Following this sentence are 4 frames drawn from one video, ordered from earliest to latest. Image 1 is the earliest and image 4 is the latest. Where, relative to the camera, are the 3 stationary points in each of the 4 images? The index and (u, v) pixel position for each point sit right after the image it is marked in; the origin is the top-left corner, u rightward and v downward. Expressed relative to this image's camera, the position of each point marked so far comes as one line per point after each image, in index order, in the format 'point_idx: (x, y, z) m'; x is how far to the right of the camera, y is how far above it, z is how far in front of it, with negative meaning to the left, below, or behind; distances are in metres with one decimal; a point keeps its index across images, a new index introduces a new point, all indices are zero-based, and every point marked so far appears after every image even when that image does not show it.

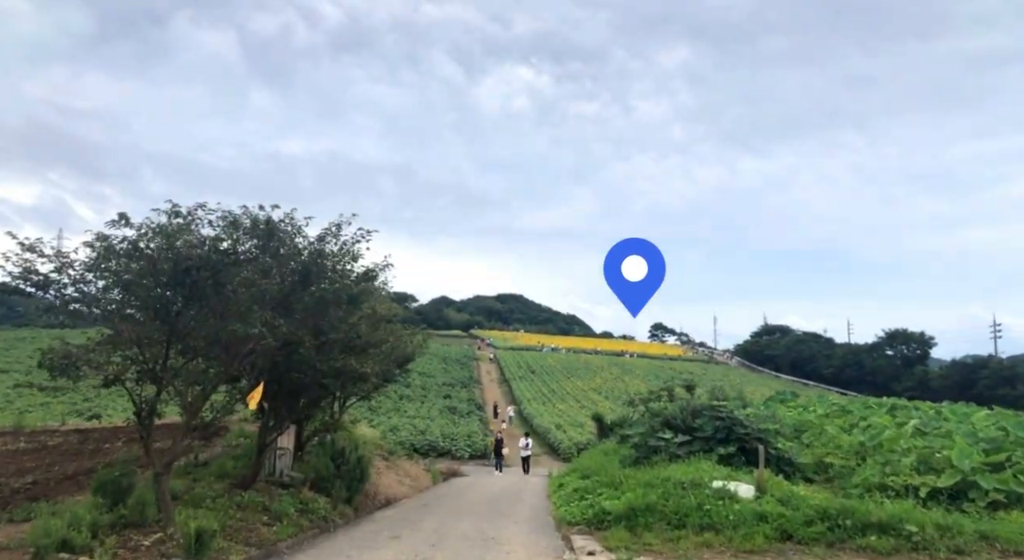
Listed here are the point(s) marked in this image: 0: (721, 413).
0: (+4.0, -2.6, +12.2) m
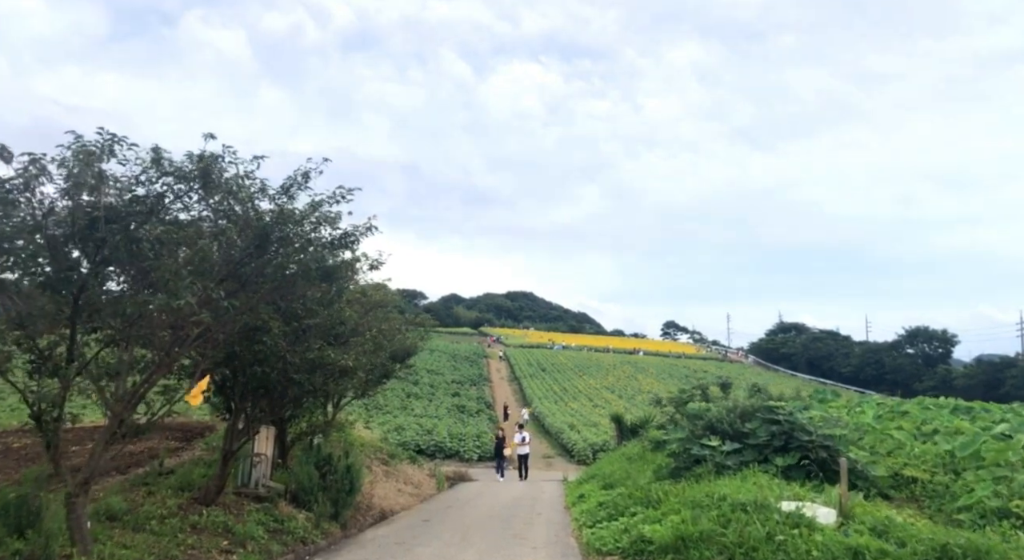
0: (+4.3, -2.2, +10.2) m
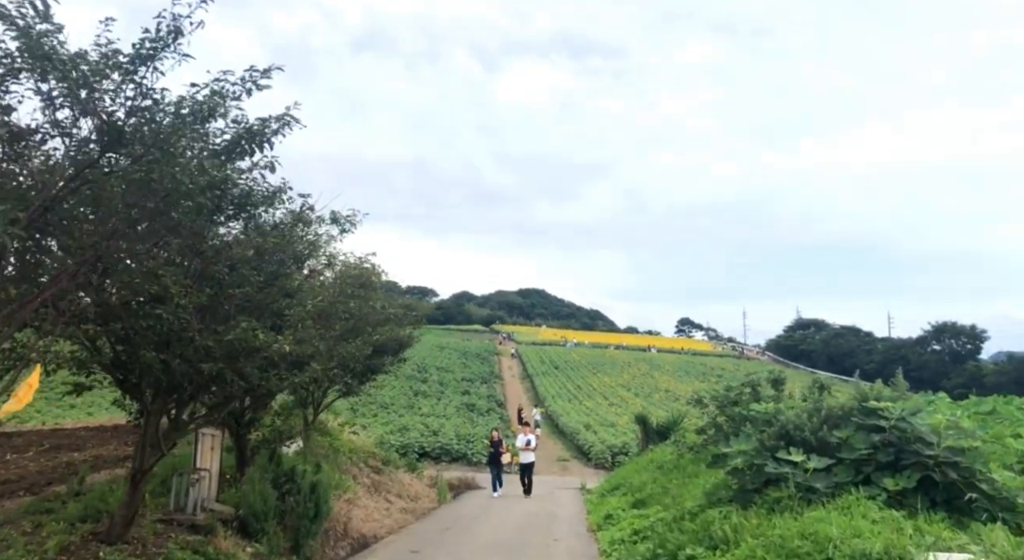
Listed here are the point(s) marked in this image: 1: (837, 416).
0: (+4.4, -1.7, +7.6) m
1: (+4.1, -1.7, +8.1) m
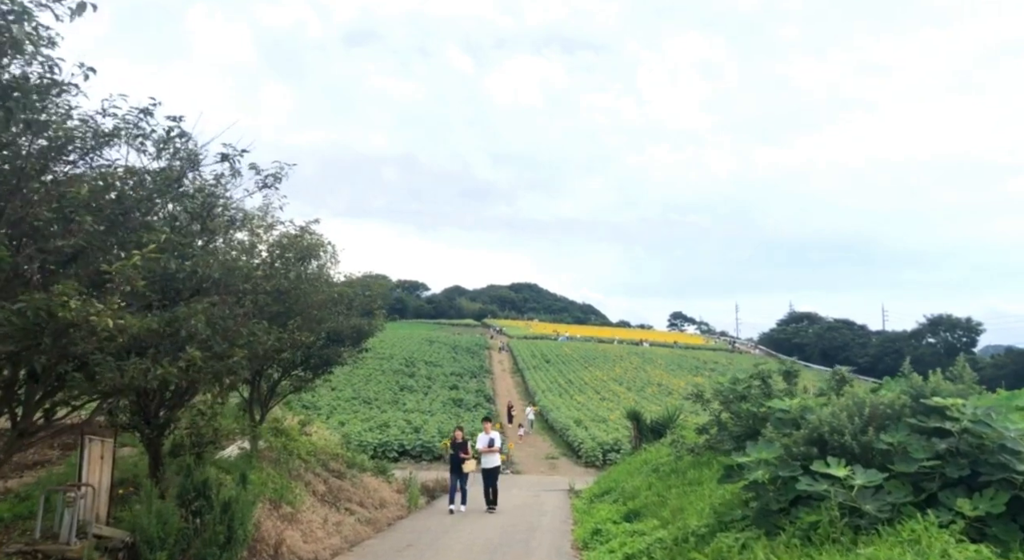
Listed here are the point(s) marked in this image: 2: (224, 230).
0: (+4.0, -1.3, +5.9) m
1: (+3.7, -1.3, +6.3) m
2: (-3.1, +0.6, +7.1) m
